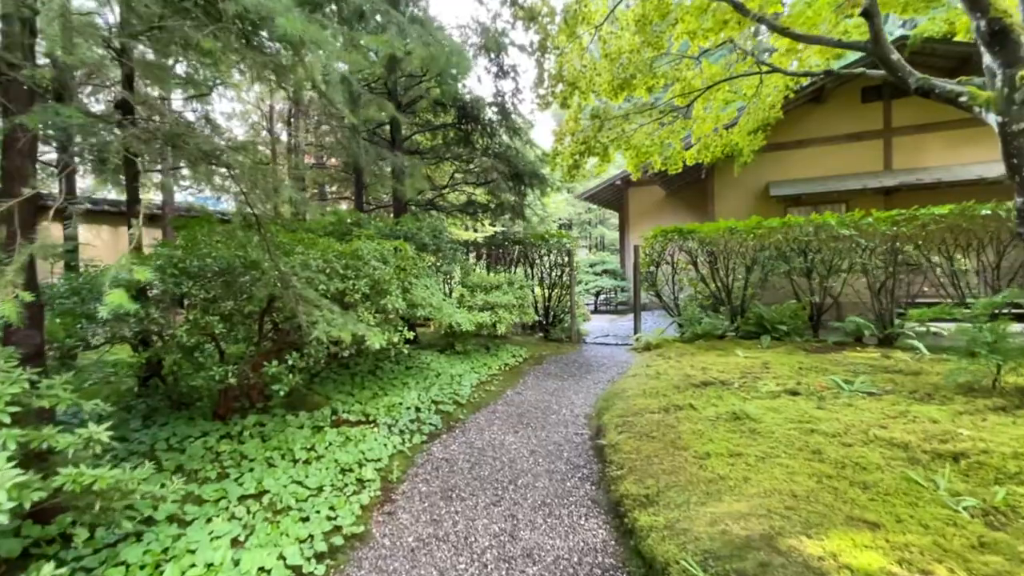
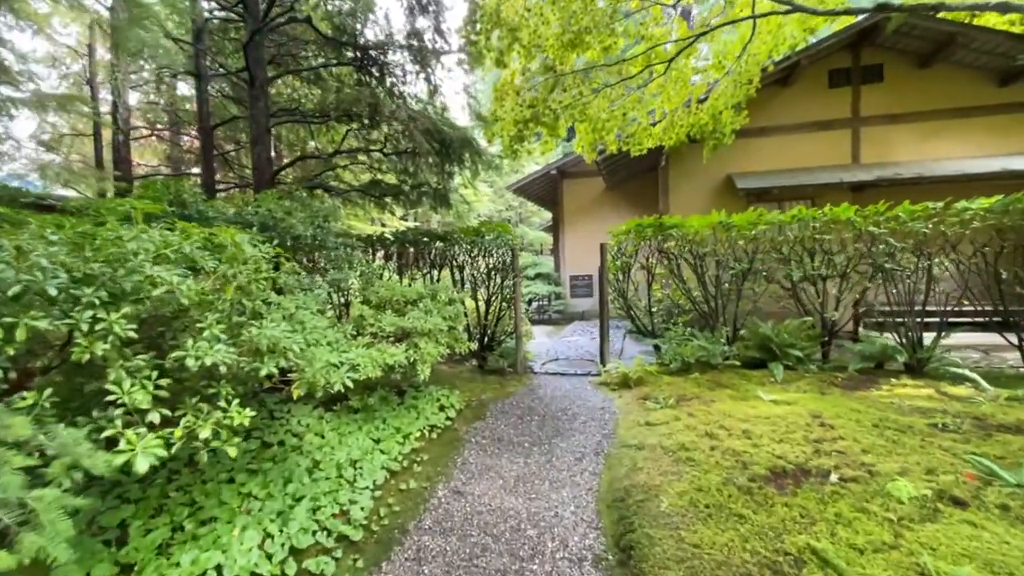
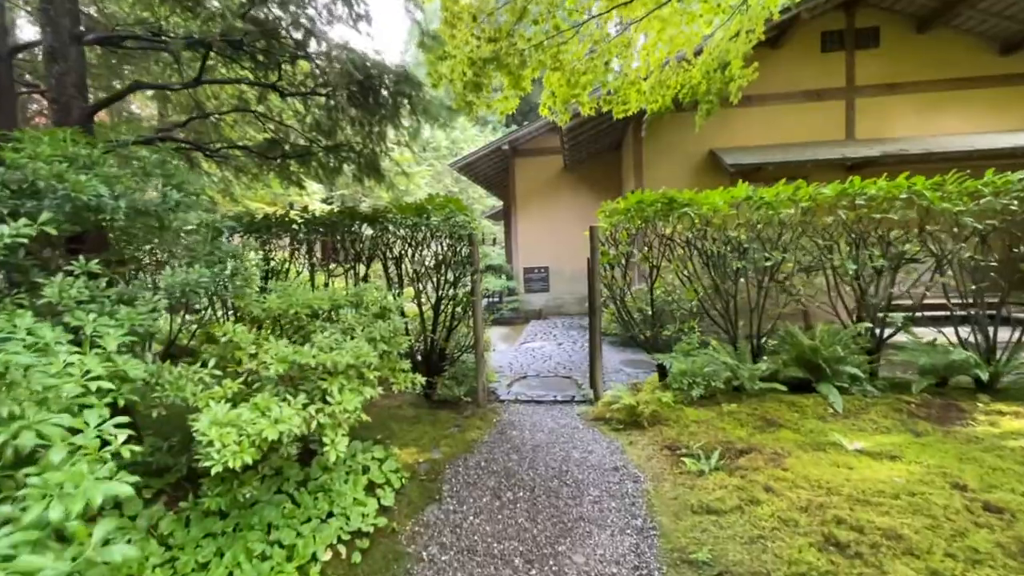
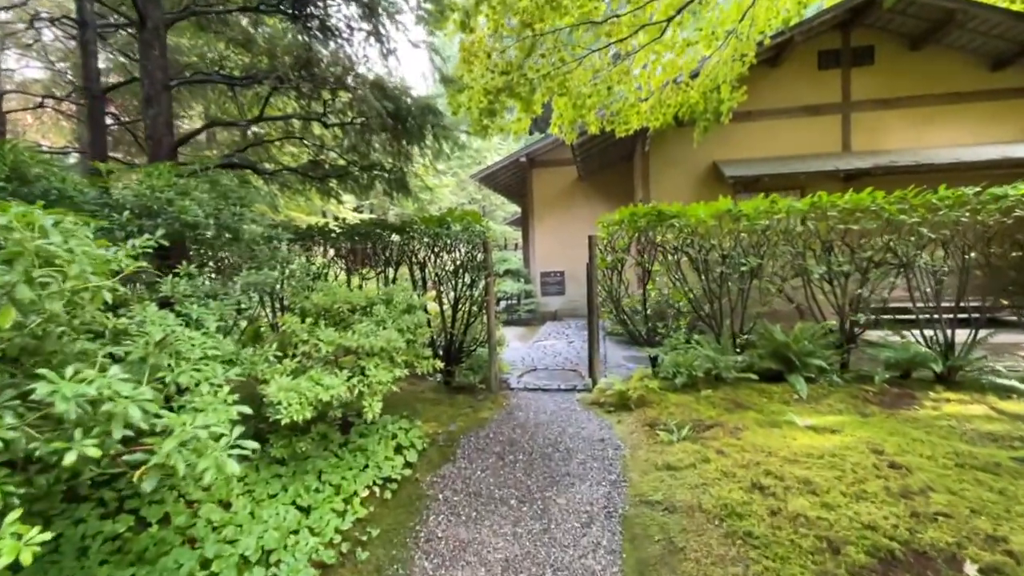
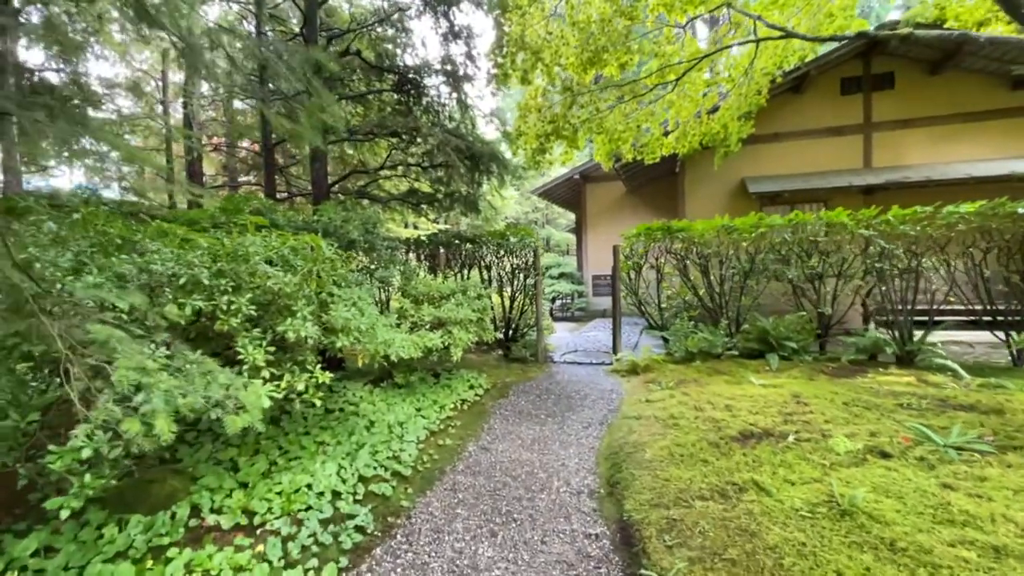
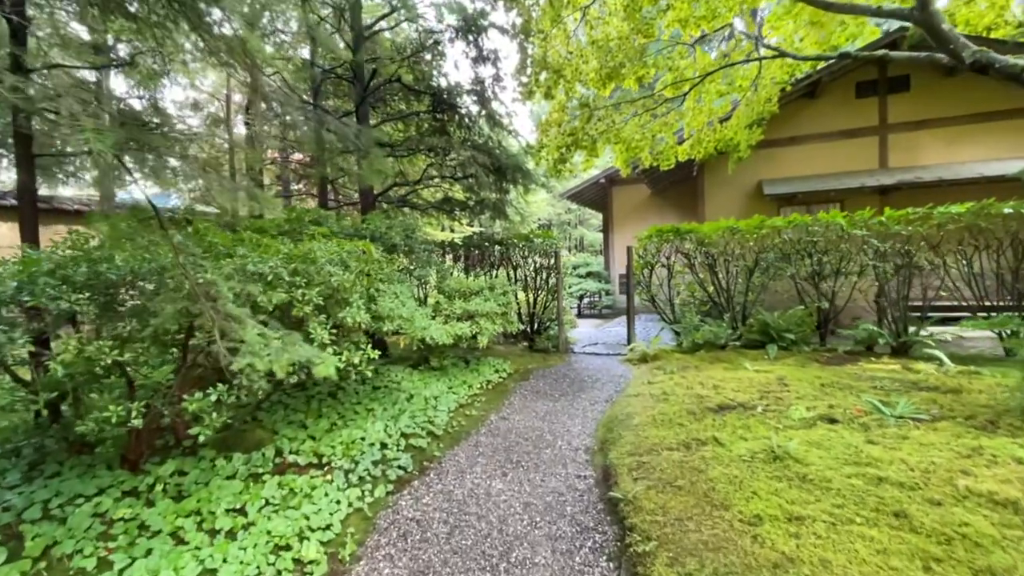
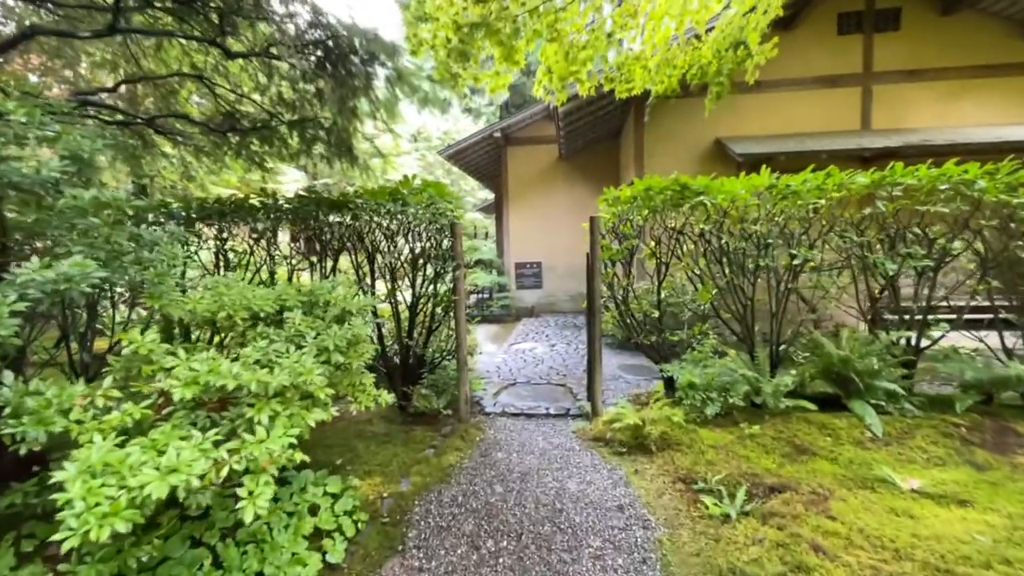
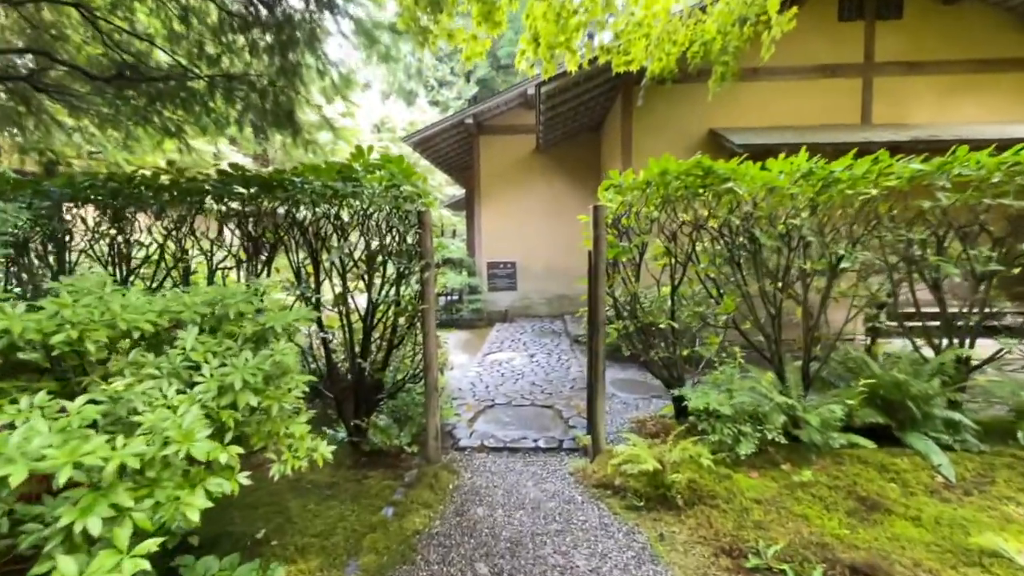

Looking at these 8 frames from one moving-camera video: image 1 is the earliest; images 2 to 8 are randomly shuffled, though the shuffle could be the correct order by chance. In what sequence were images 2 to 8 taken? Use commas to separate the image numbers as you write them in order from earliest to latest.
6, 5, 2, 4, 3, 7, 8
